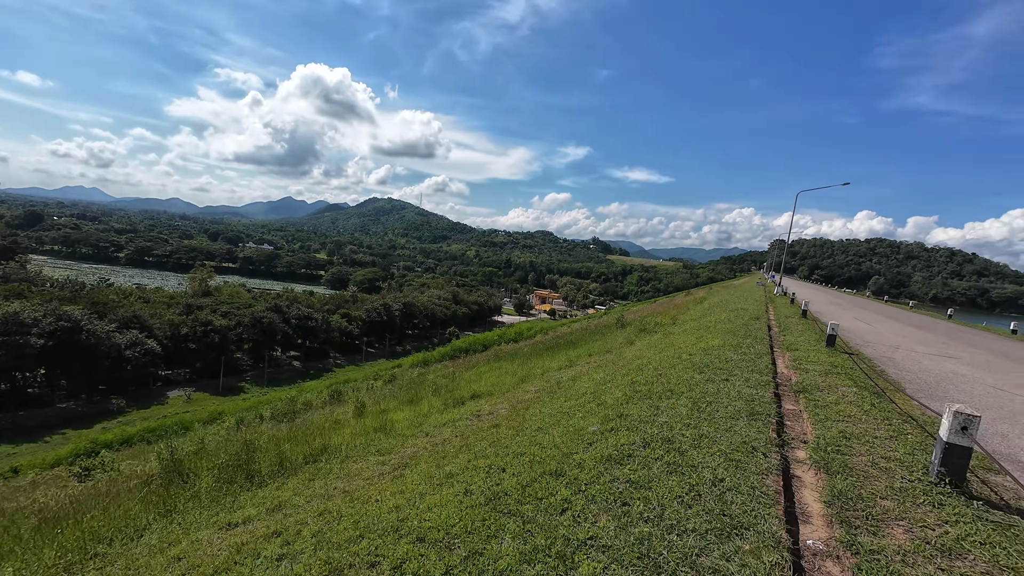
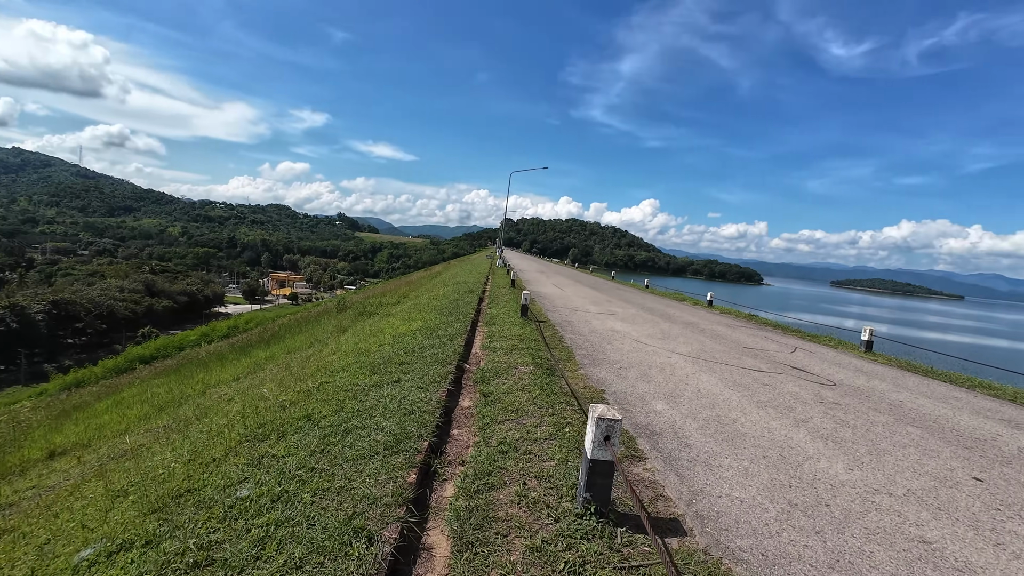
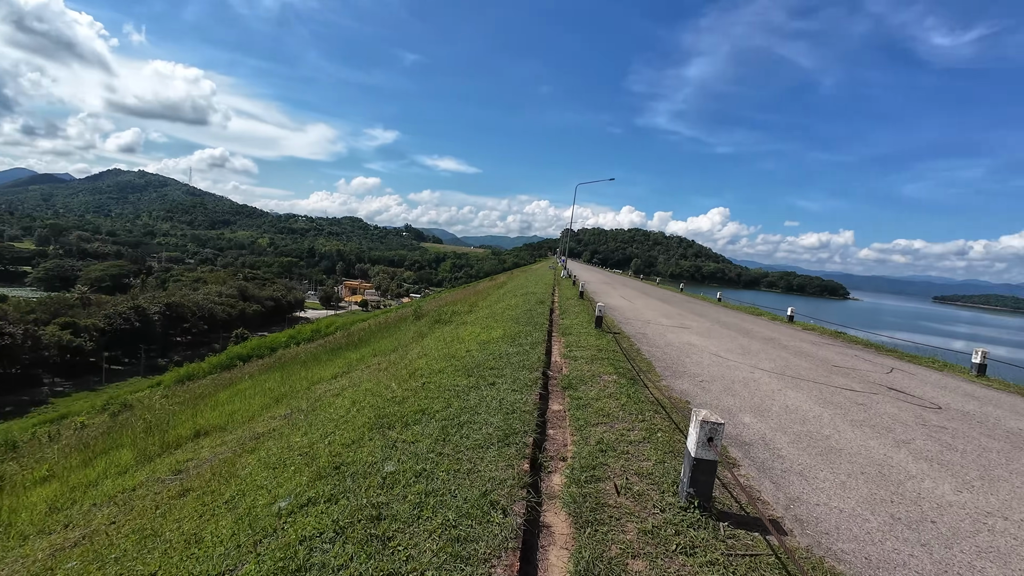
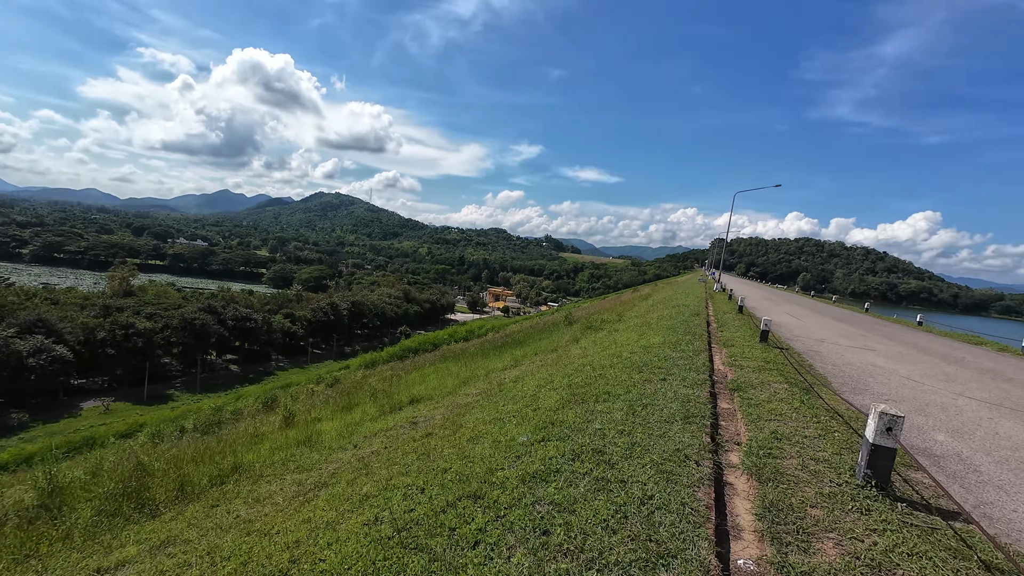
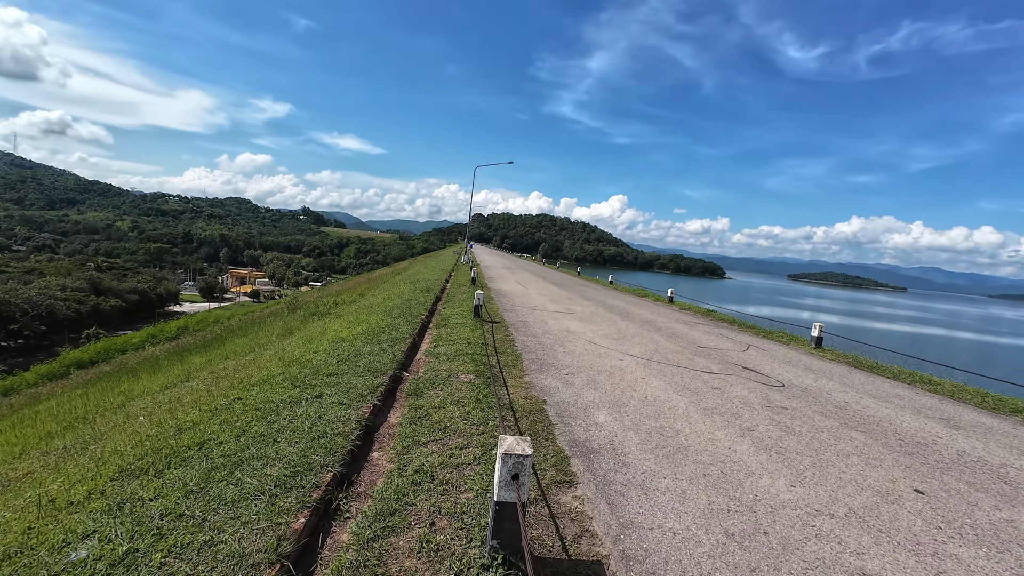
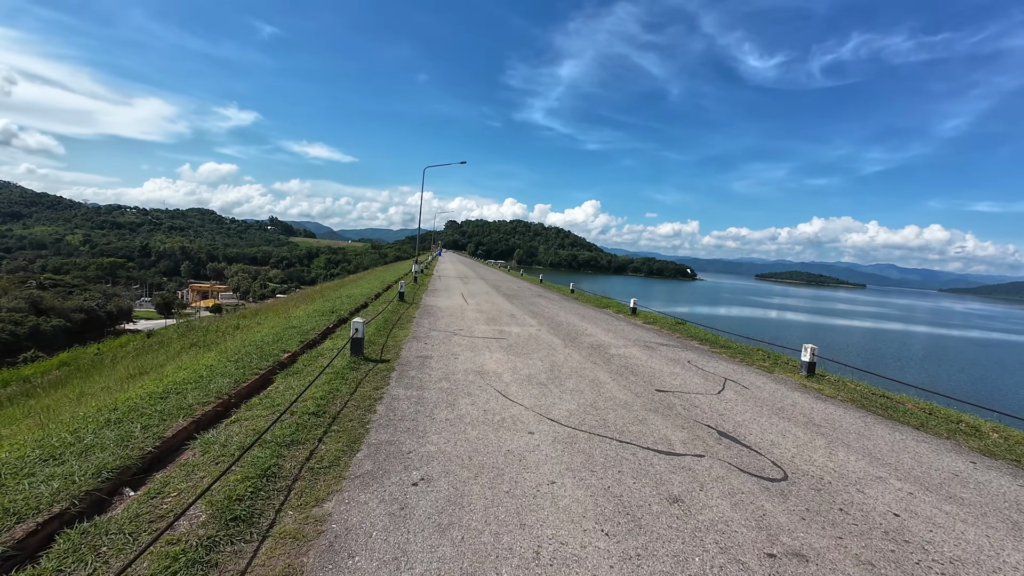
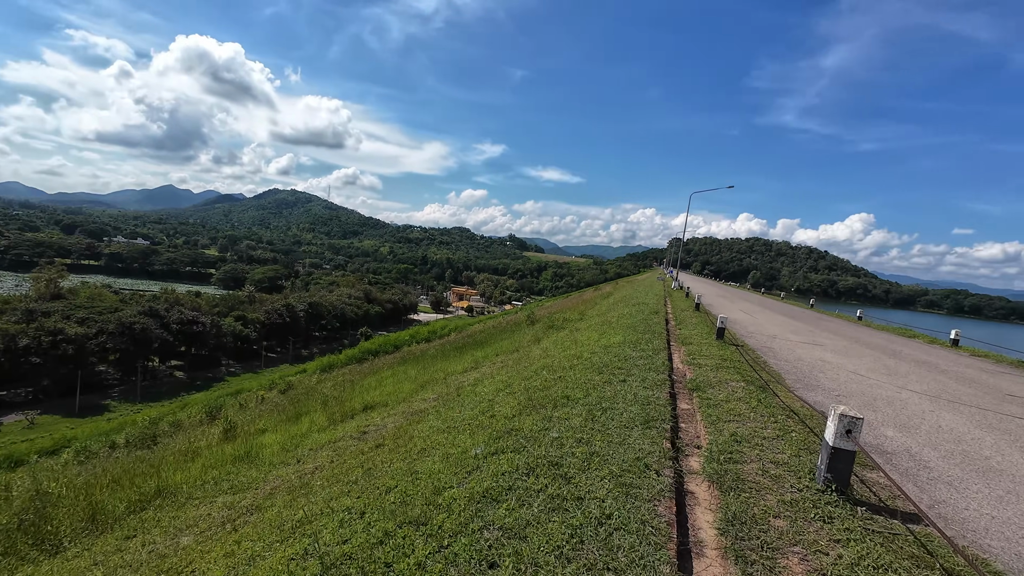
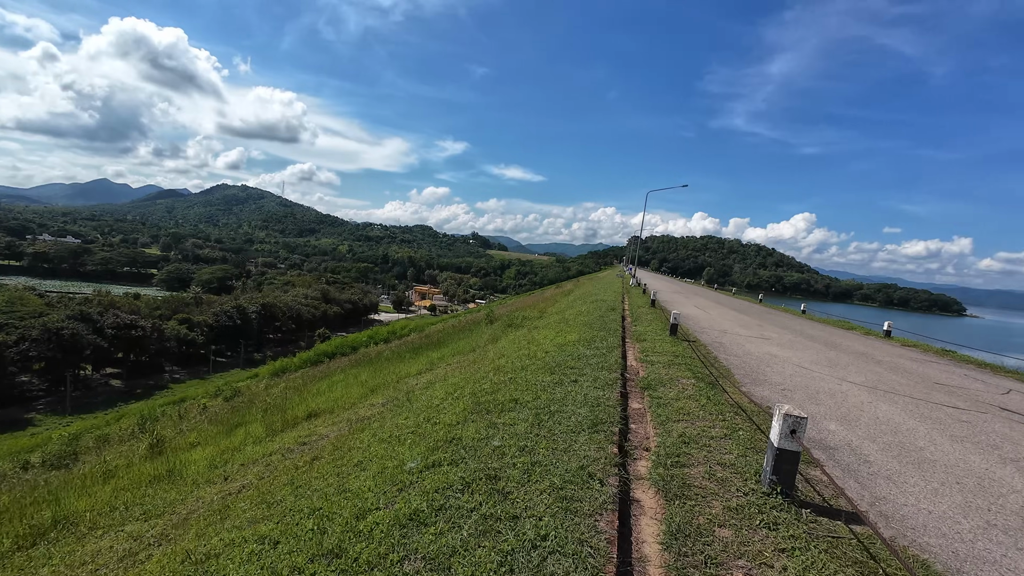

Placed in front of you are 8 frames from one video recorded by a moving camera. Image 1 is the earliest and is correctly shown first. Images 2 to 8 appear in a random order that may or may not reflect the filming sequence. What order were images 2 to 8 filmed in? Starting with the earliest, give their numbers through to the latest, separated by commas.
4, 7, 8, 3, 2, 5, 6
